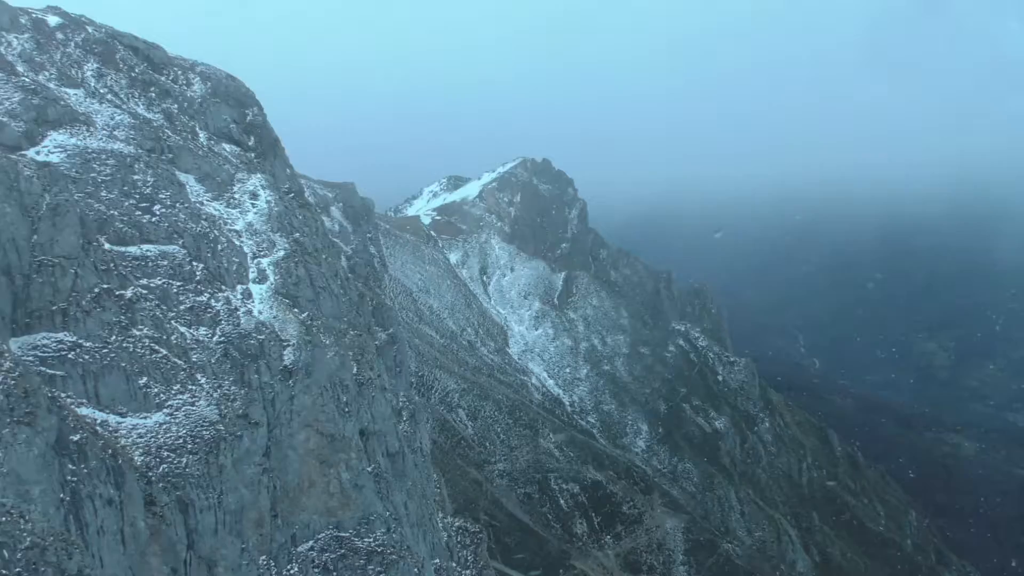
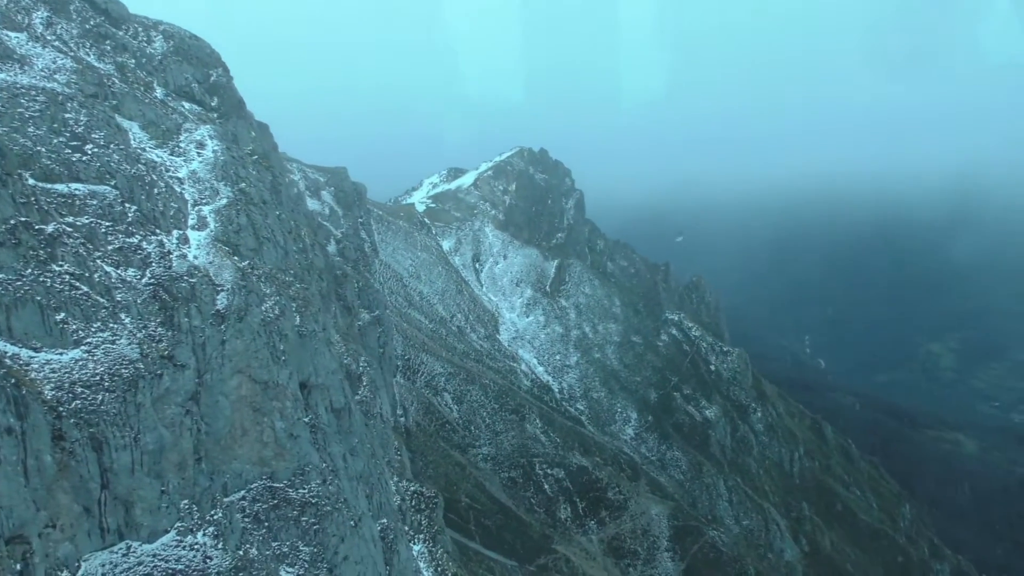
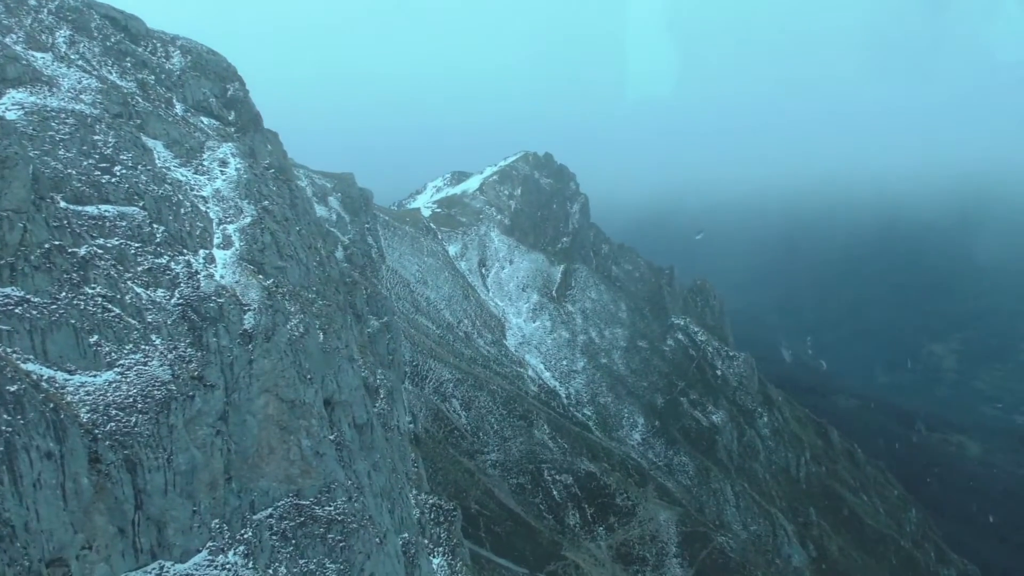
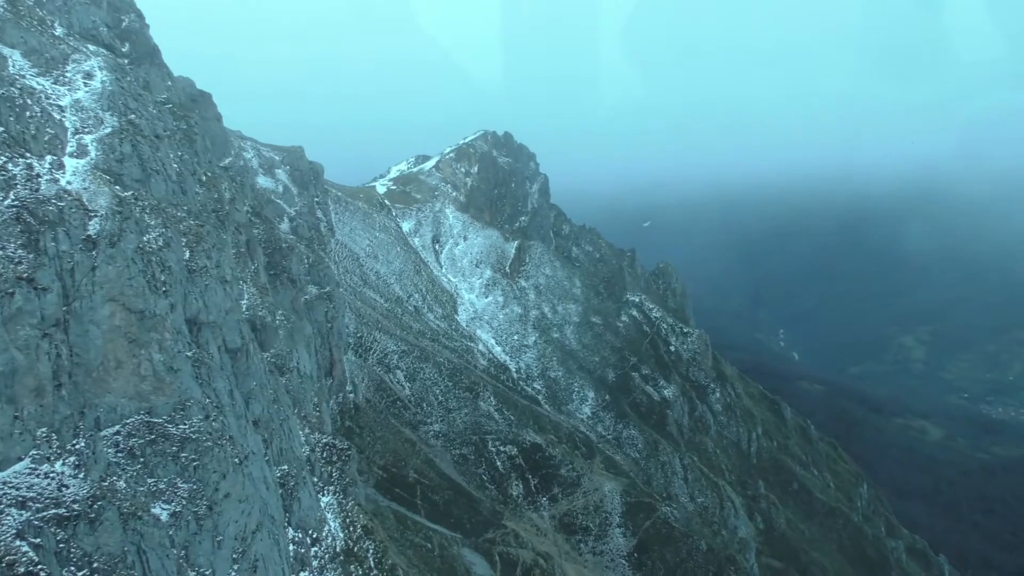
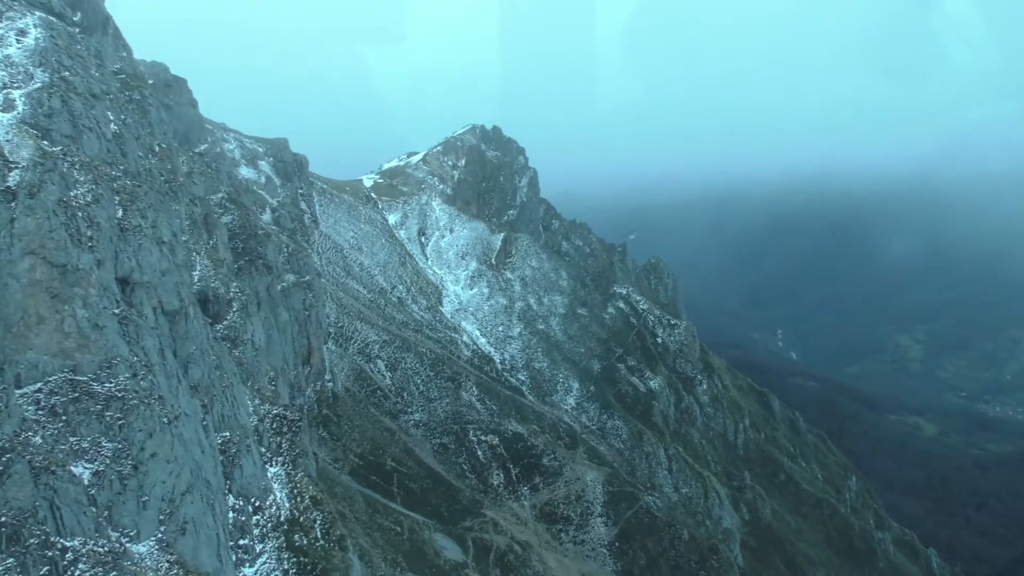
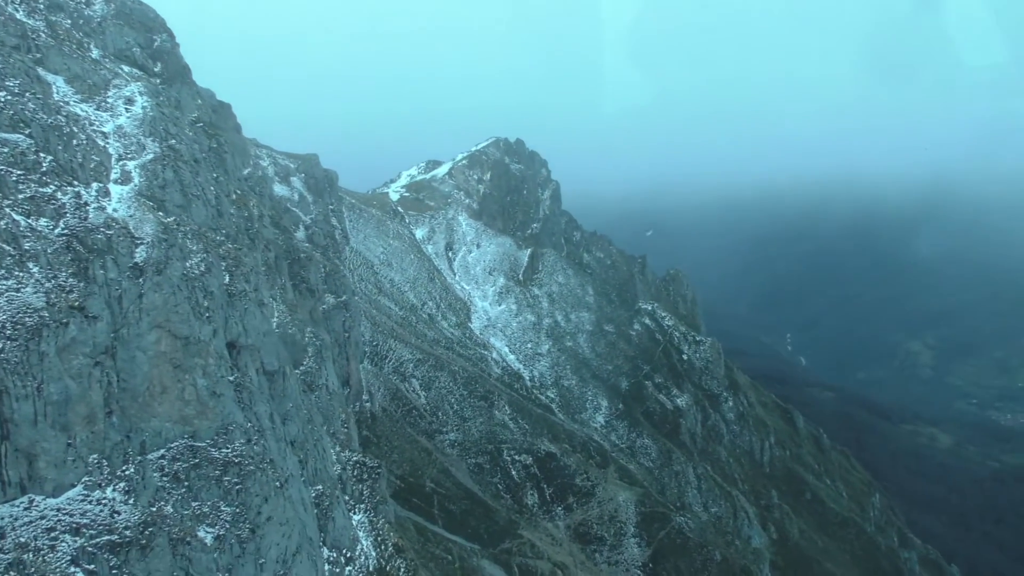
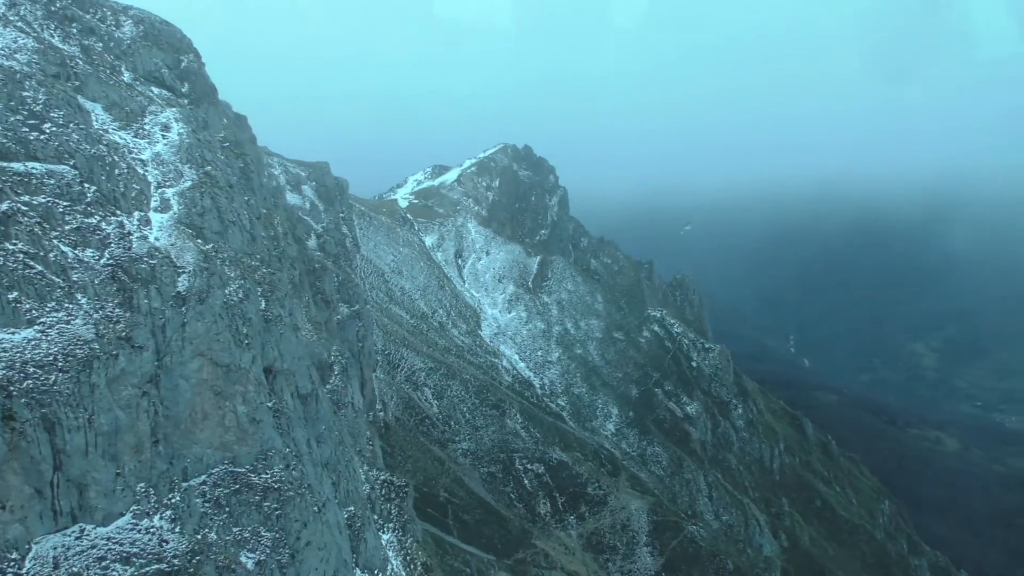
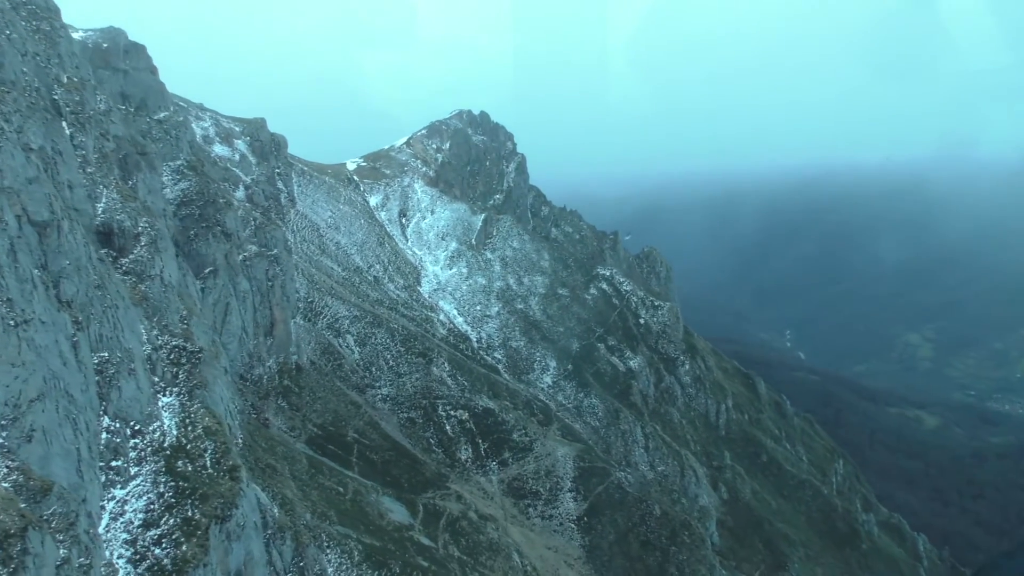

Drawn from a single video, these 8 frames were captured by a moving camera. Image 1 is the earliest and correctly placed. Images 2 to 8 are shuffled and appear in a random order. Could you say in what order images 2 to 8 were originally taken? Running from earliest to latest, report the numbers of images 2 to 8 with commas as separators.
3, 2, 7, 6, 4, 5, 8
